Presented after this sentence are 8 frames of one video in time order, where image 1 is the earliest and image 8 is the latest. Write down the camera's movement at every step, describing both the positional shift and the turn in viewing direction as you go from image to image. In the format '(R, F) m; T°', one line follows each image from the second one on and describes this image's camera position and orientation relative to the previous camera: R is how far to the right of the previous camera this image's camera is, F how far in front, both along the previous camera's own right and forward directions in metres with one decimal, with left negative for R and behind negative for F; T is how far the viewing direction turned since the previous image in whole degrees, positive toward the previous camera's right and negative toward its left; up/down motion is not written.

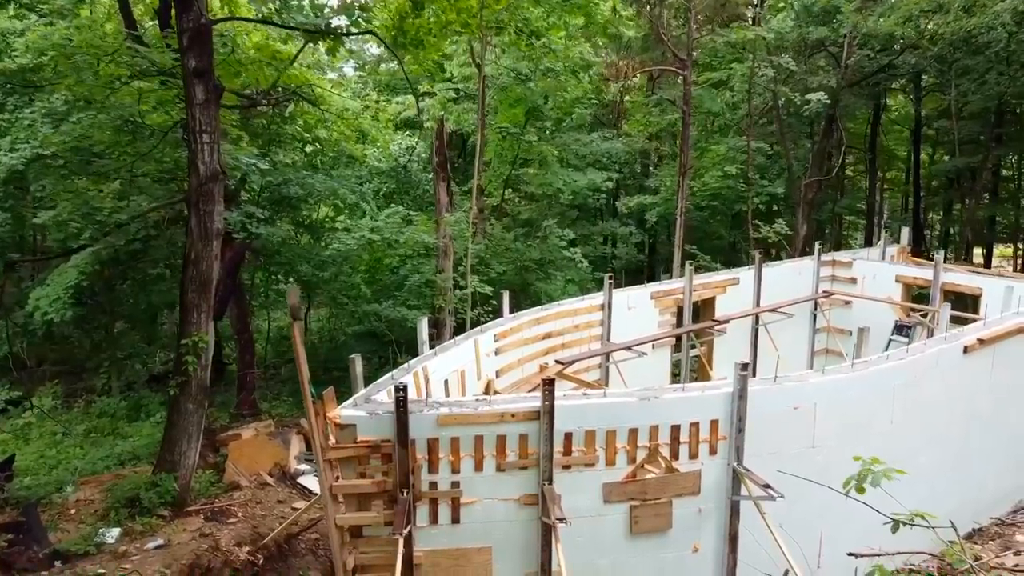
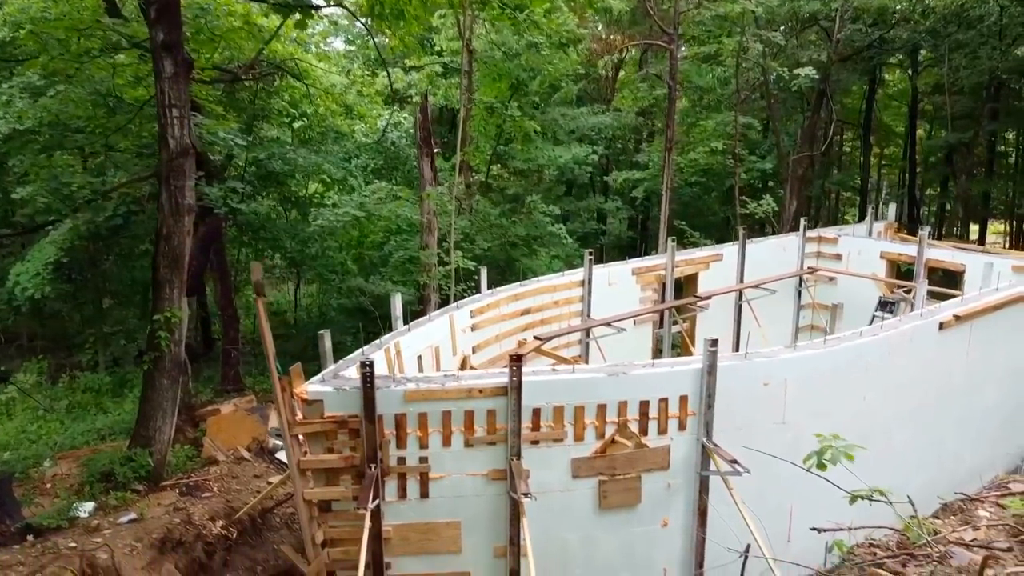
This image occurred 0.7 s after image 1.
(+0.3, 0.0) m; 0°
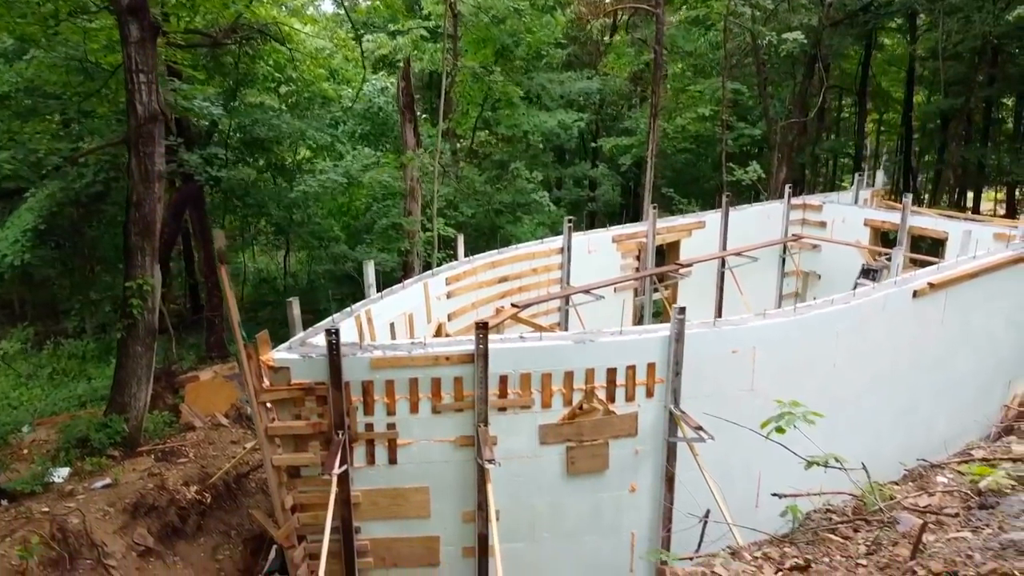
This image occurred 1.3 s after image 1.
(+0.3, 0.0) m; 0°
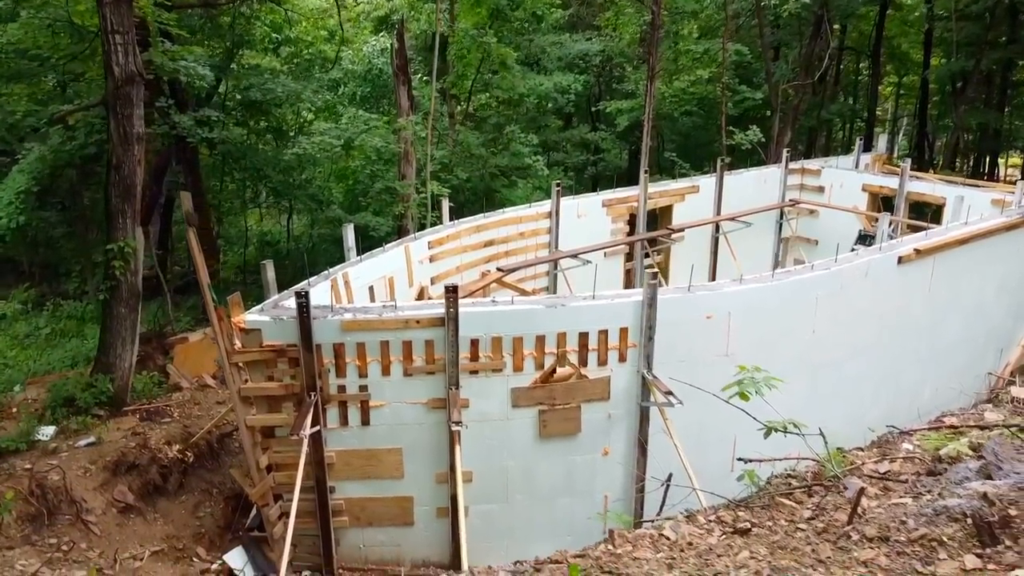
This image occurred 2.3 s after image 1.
(+0.4, 0.0) m; -1°
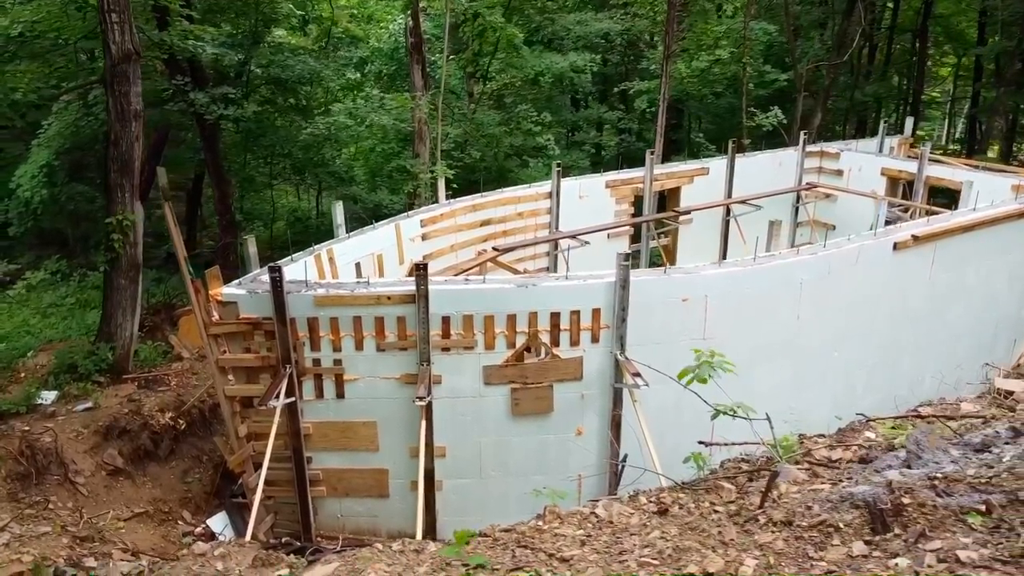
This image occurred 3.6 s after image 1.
(+0.6, 0.0) m; -3°
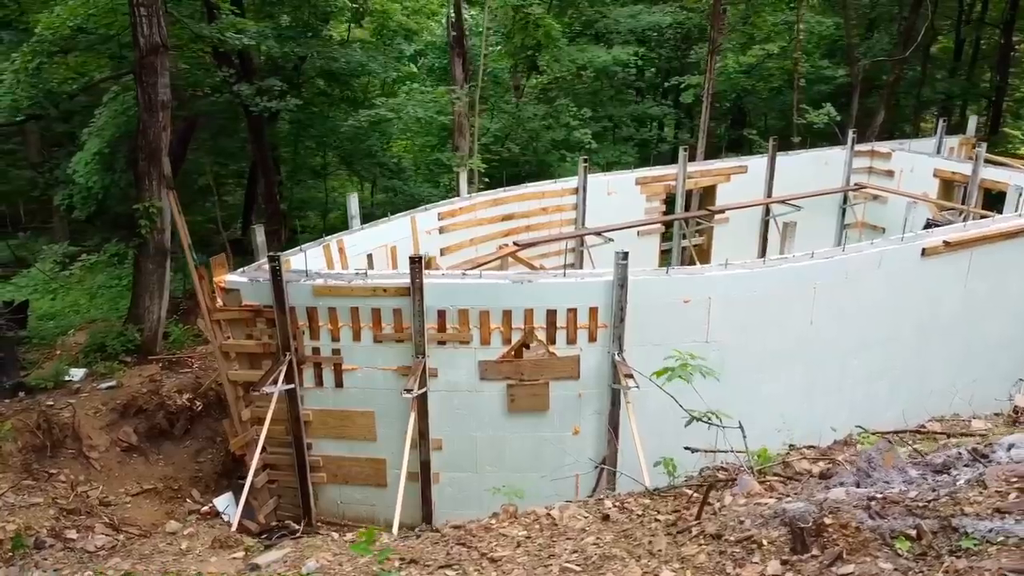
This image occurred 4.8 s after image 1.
(+0.6, +0.1) m; -5°
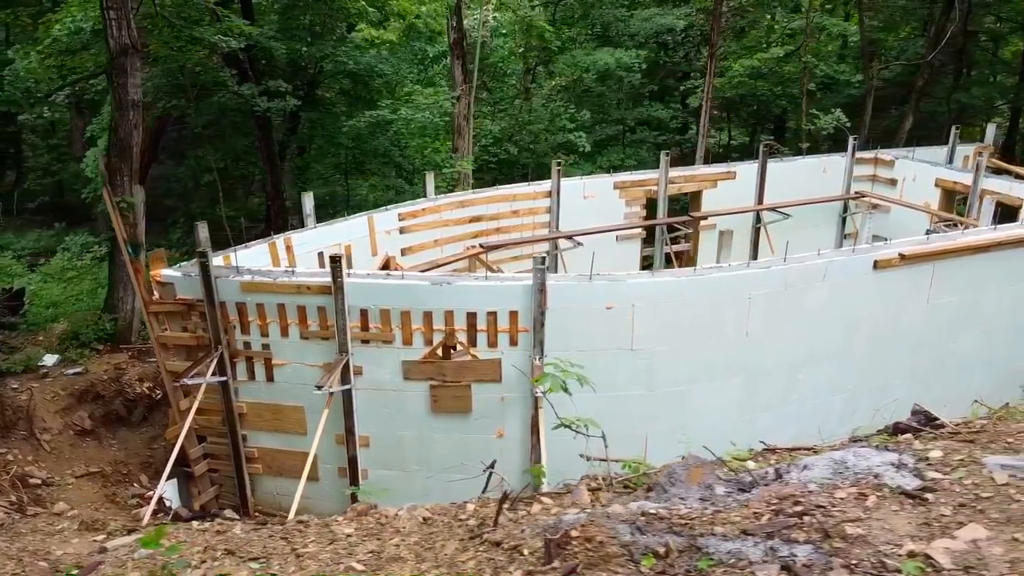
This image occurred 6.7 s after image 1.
(+1.2, 0.0) m; -4°
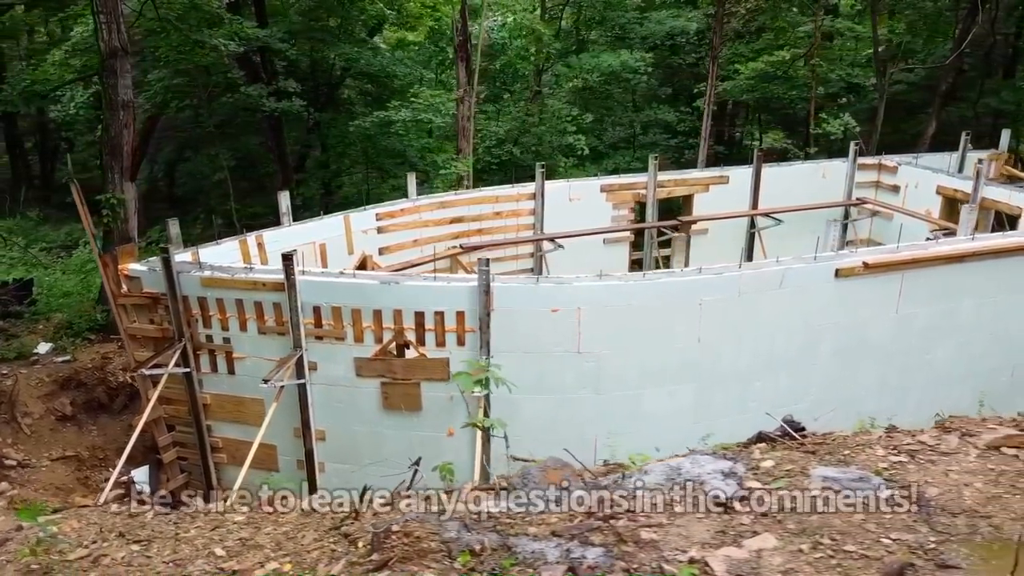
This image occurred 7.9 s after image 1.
(+0.9, -0.1) m; -3°
